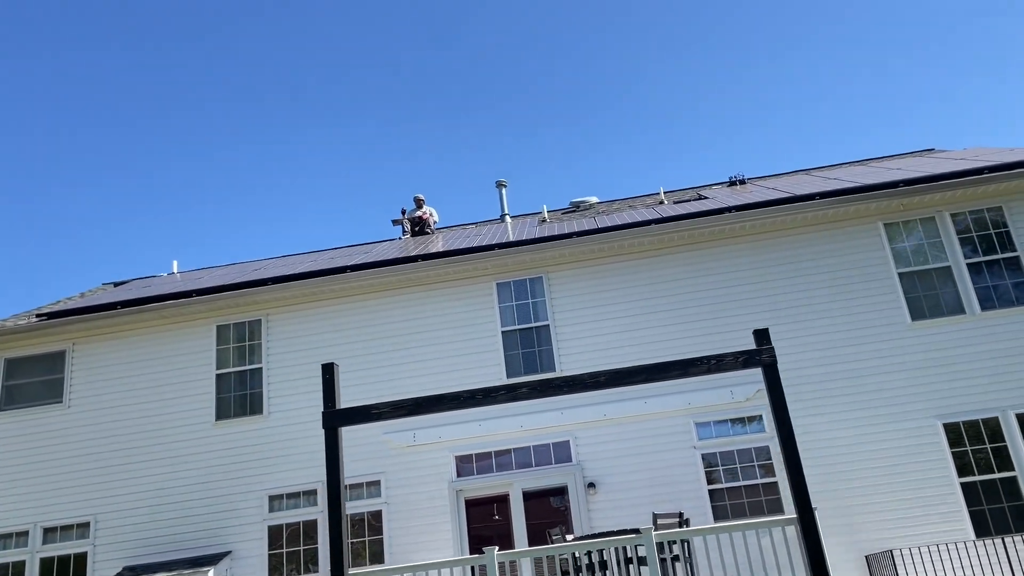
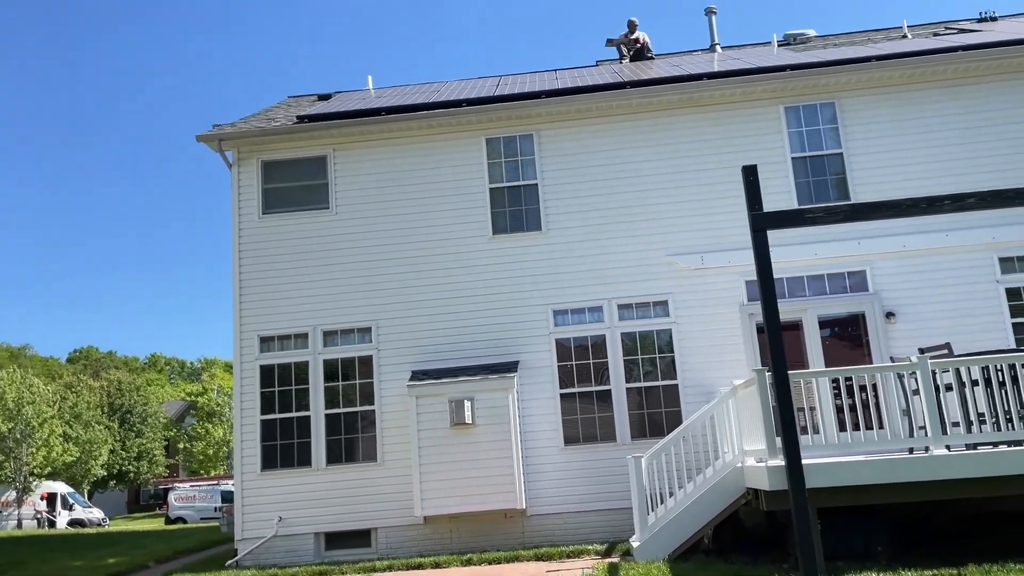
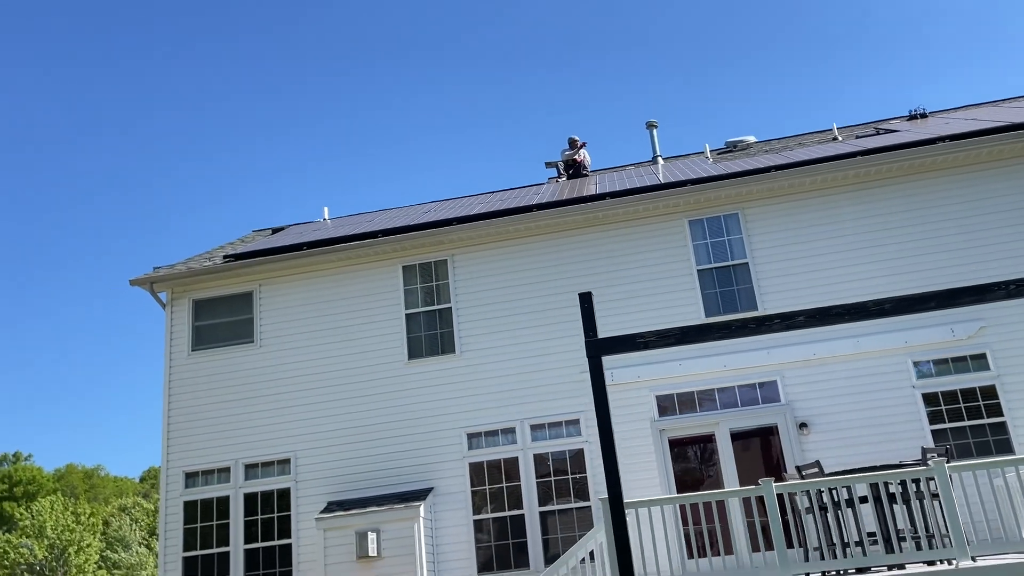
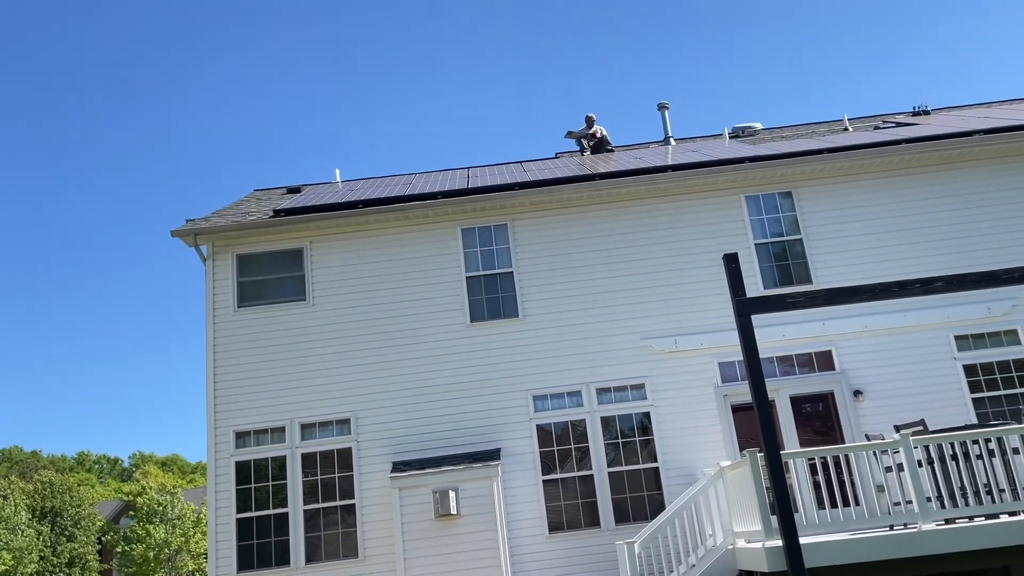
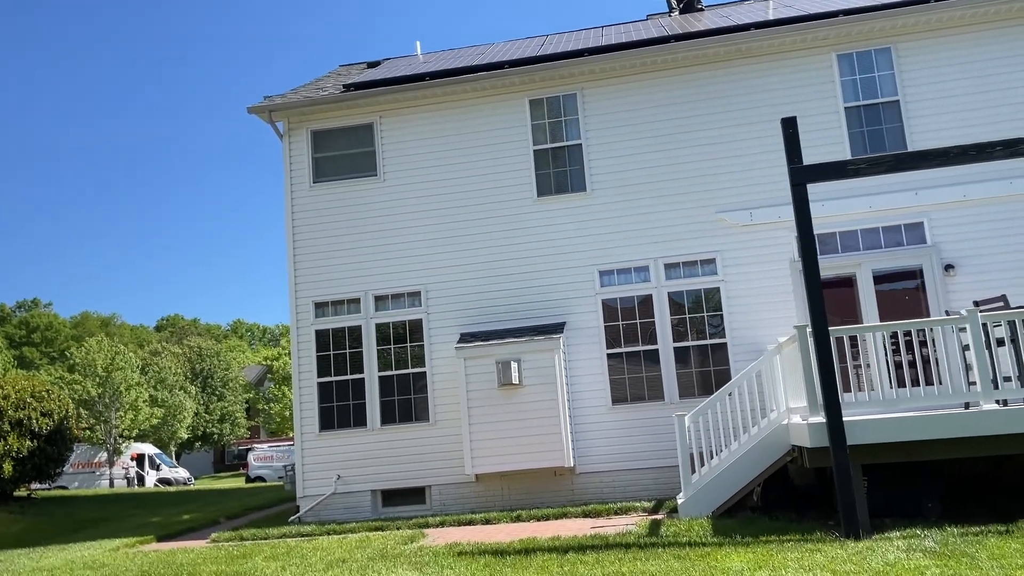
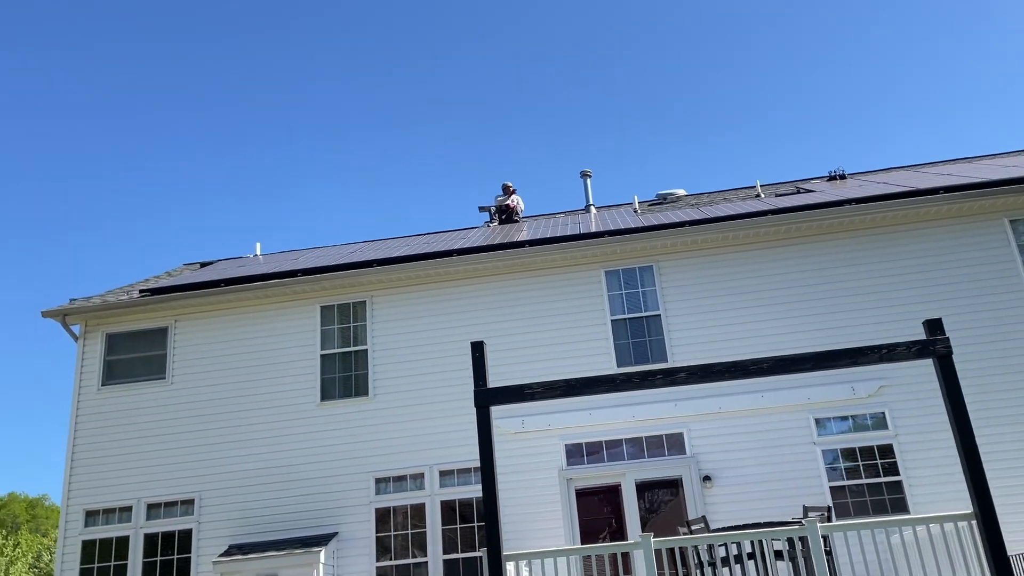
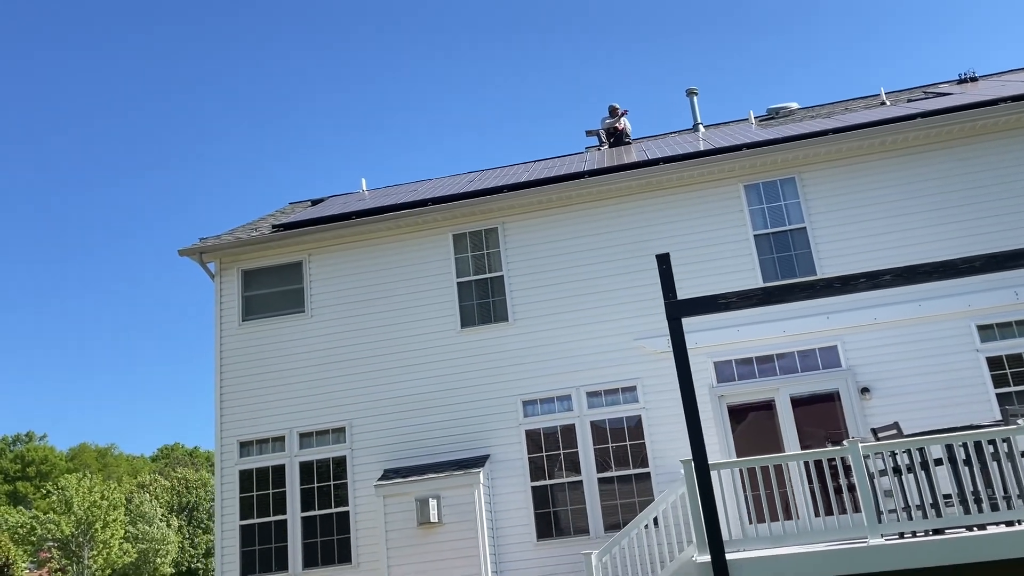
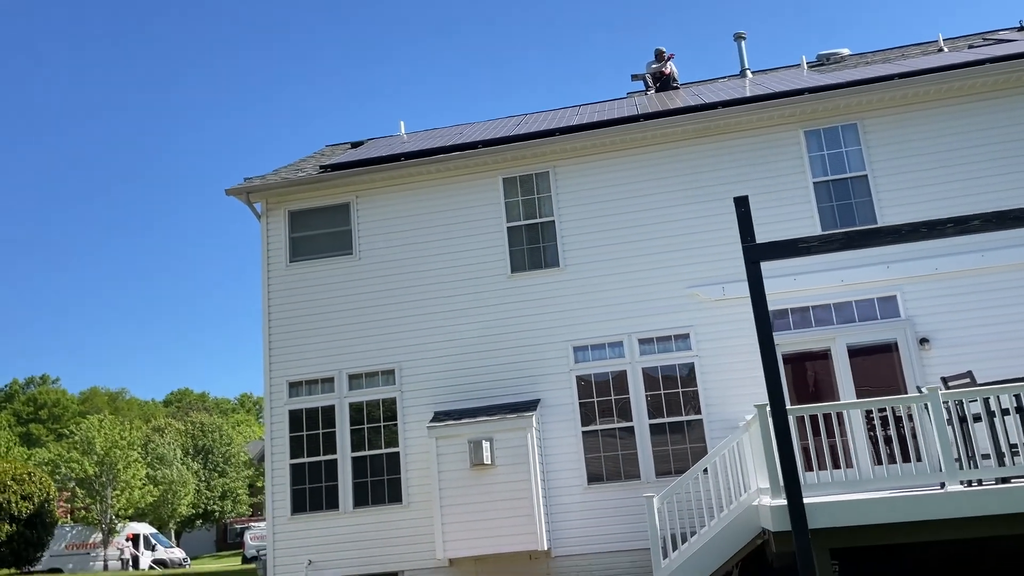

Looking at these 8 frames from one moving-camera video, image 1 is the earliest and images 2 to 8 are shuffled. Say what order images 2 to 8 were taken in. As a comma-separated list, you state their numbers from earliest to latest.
6, 3, 7, 8, 5, 2, 4
